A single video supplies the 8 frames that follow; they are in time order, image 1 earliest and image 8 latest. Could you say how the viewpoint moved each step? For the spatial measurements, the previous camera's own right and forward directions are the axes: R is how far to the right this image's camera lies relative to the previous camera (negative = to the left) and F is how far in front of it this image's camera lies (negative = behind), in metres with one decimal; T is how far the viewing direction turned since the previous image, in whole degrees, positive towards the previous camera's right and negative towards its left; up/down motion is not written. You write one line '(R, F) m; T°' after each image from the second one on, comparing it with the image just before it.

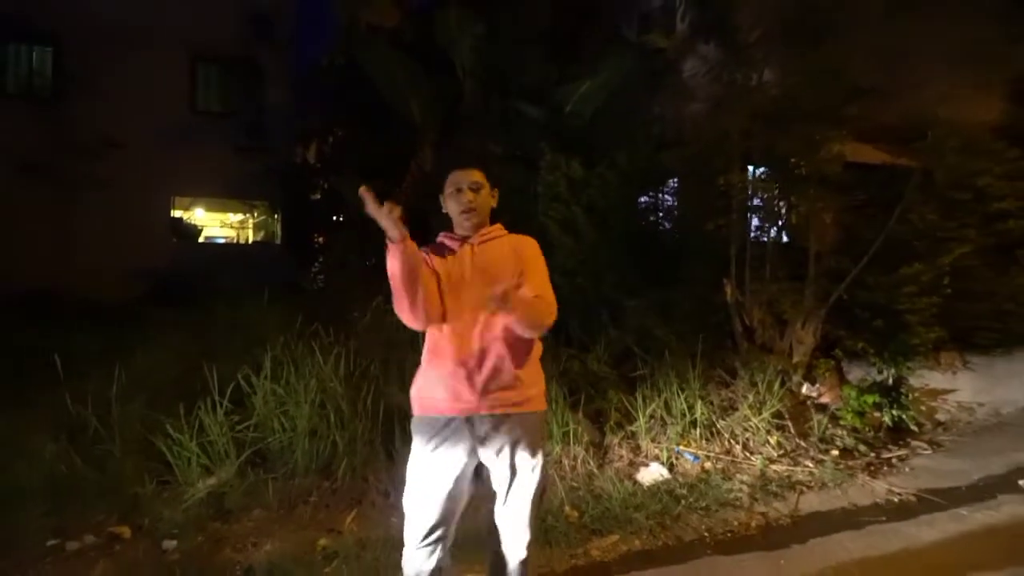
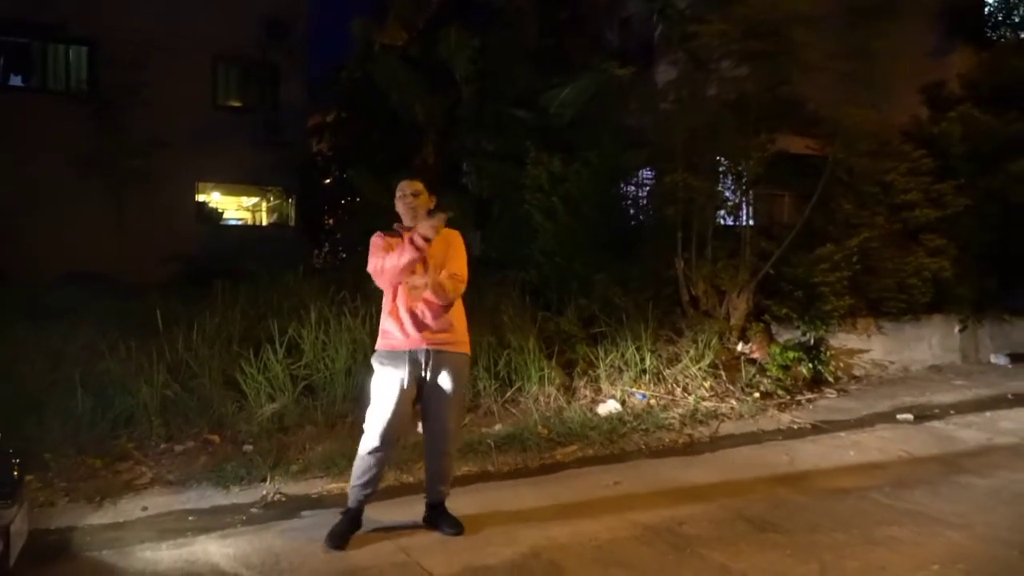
(+0.1, -1.7) m; 0°
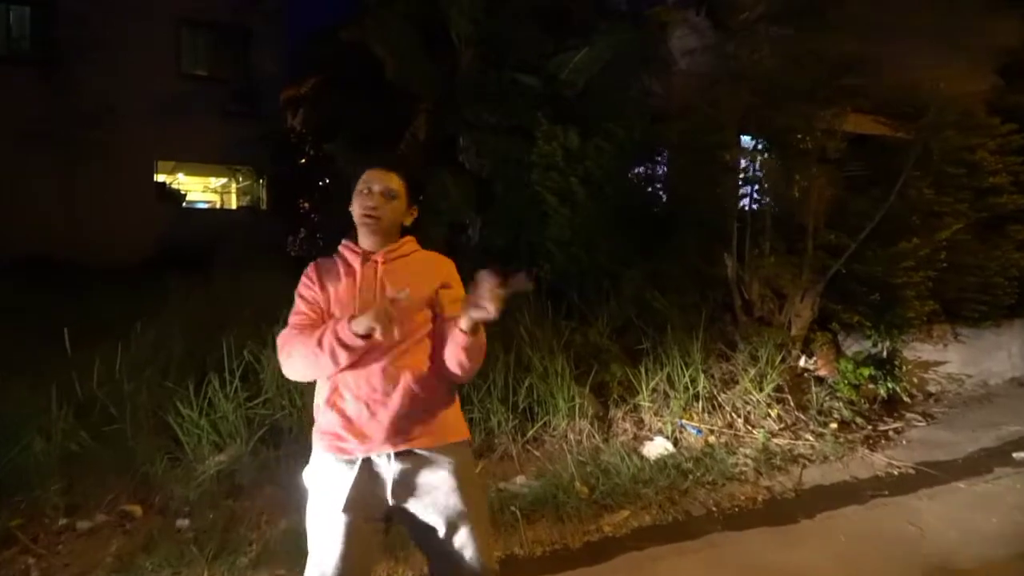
(-0.3, +1.7) m; +1°
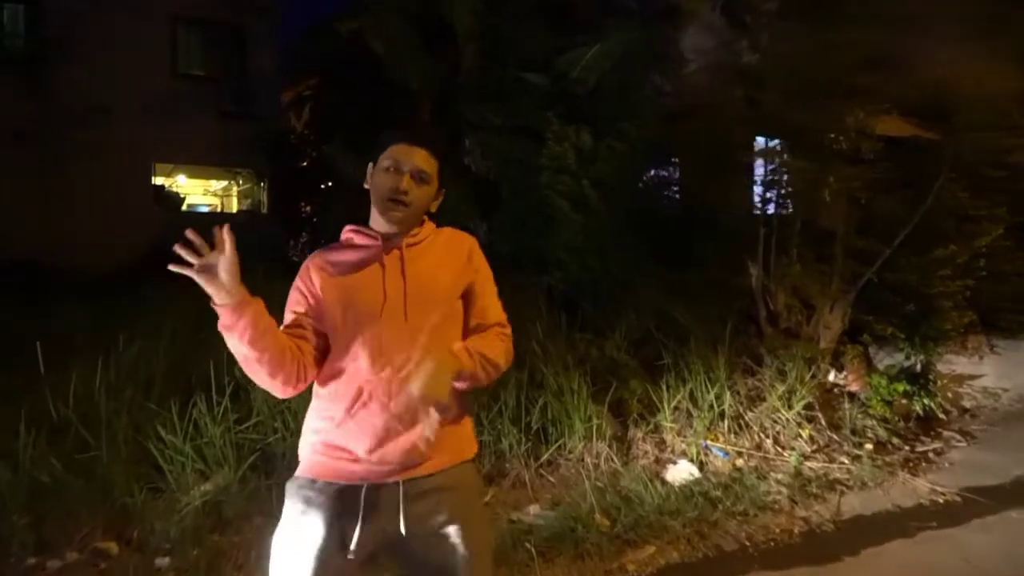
(-0.1, +0.4) m; 0°
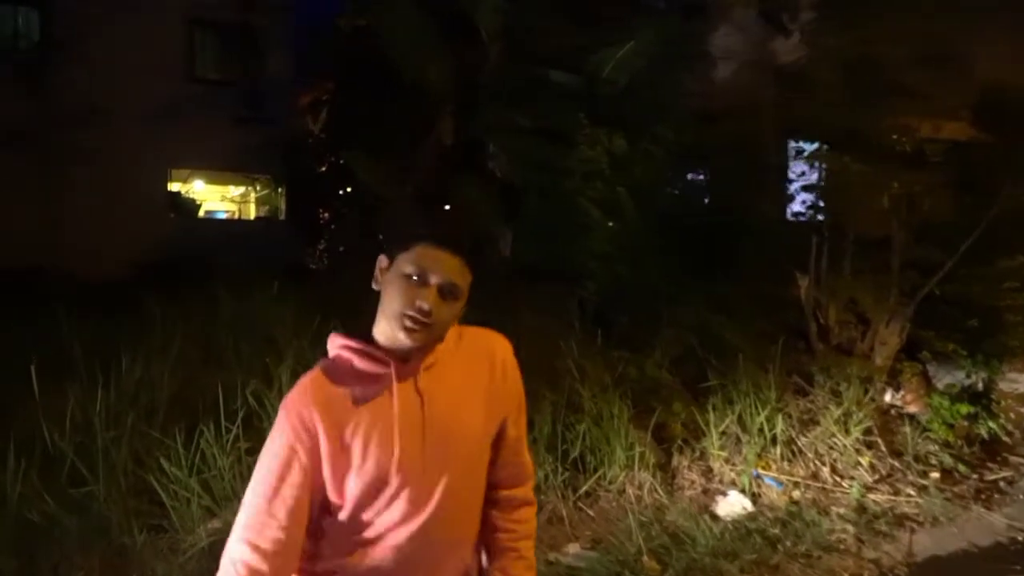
(-0.1, +0.5) m; -1°
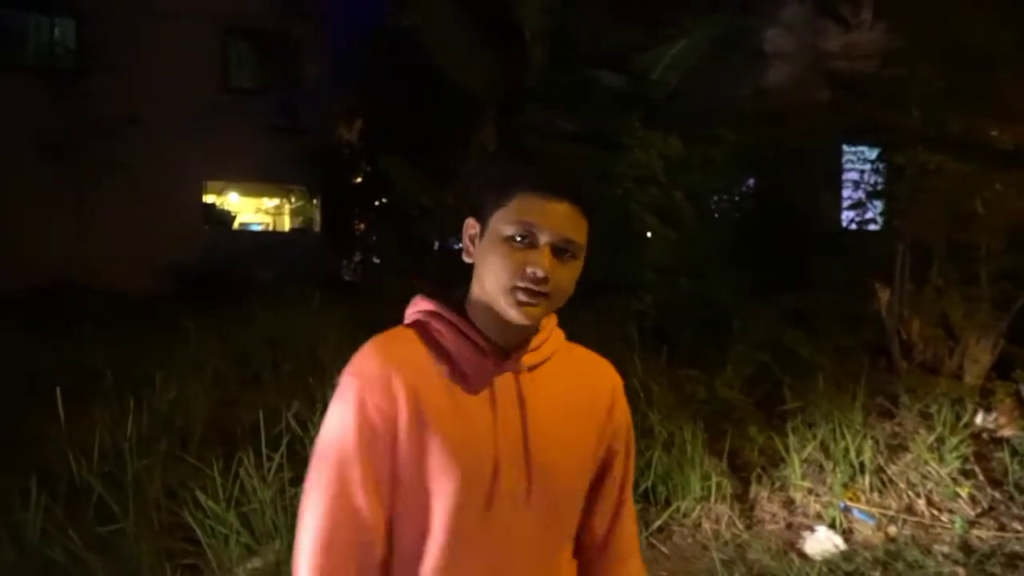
(-0.2, +0.4) m; -2°
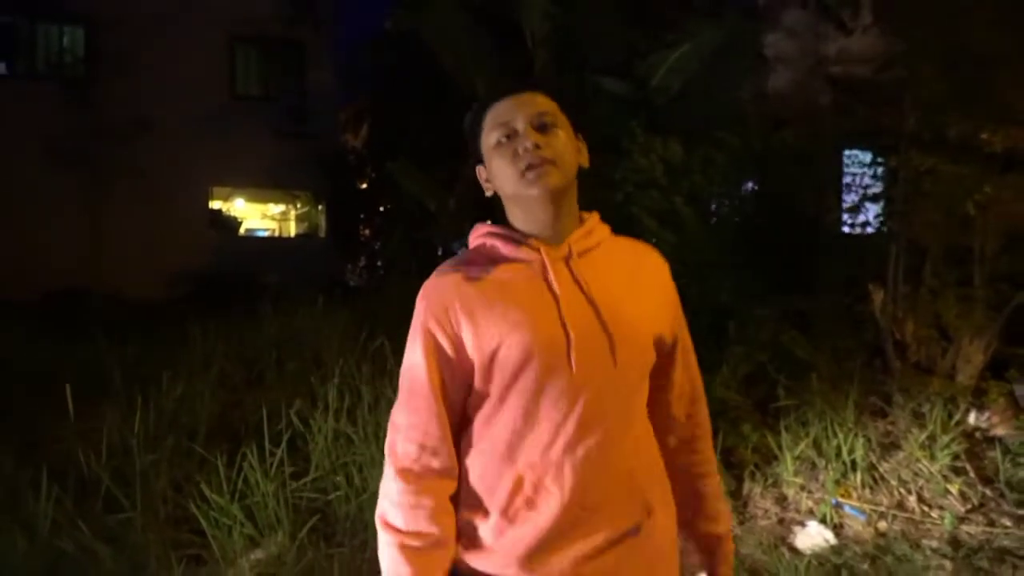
(+0.1, -0.1) m; 0°
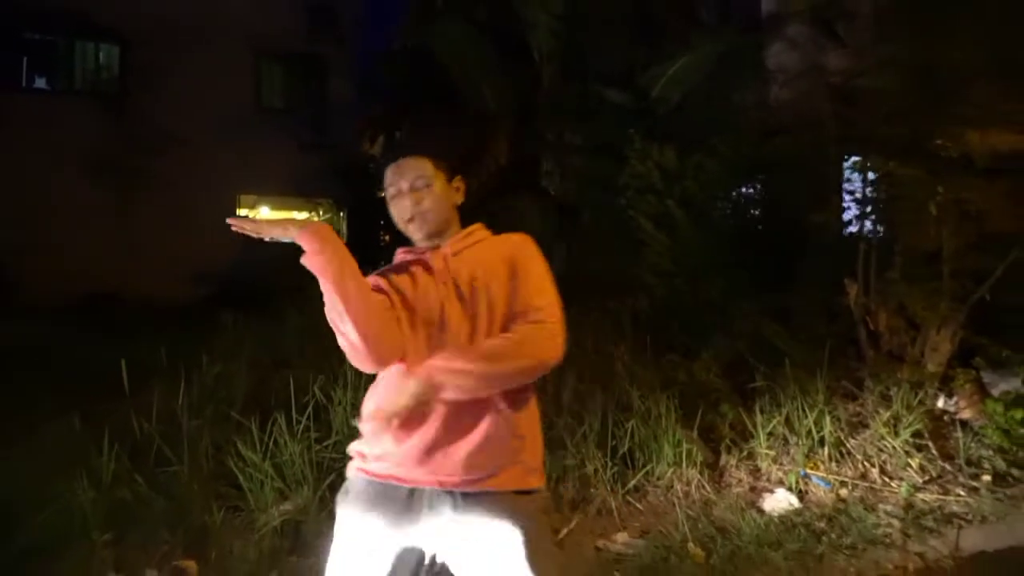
(+0.1, -0.6) m; -1°
